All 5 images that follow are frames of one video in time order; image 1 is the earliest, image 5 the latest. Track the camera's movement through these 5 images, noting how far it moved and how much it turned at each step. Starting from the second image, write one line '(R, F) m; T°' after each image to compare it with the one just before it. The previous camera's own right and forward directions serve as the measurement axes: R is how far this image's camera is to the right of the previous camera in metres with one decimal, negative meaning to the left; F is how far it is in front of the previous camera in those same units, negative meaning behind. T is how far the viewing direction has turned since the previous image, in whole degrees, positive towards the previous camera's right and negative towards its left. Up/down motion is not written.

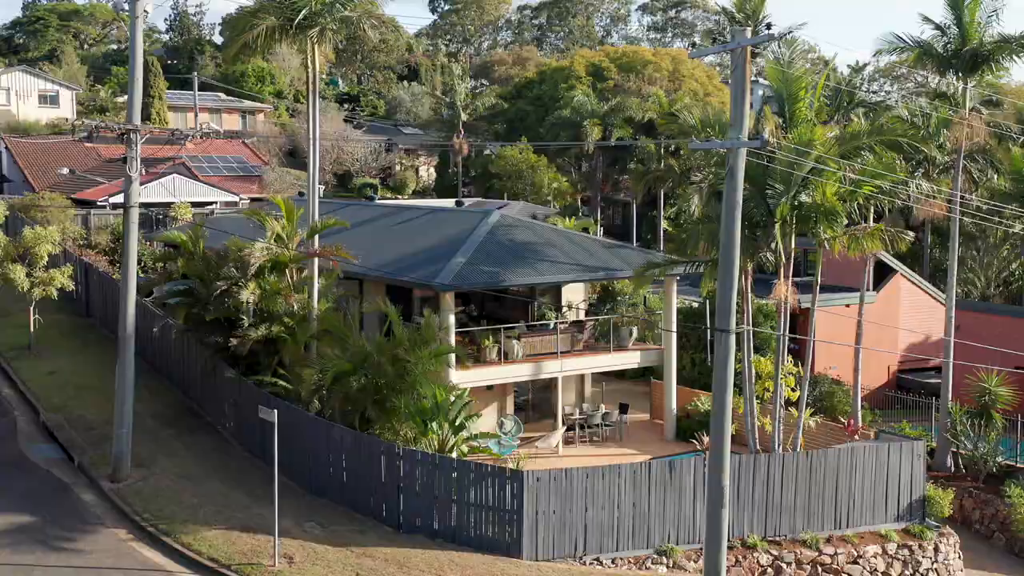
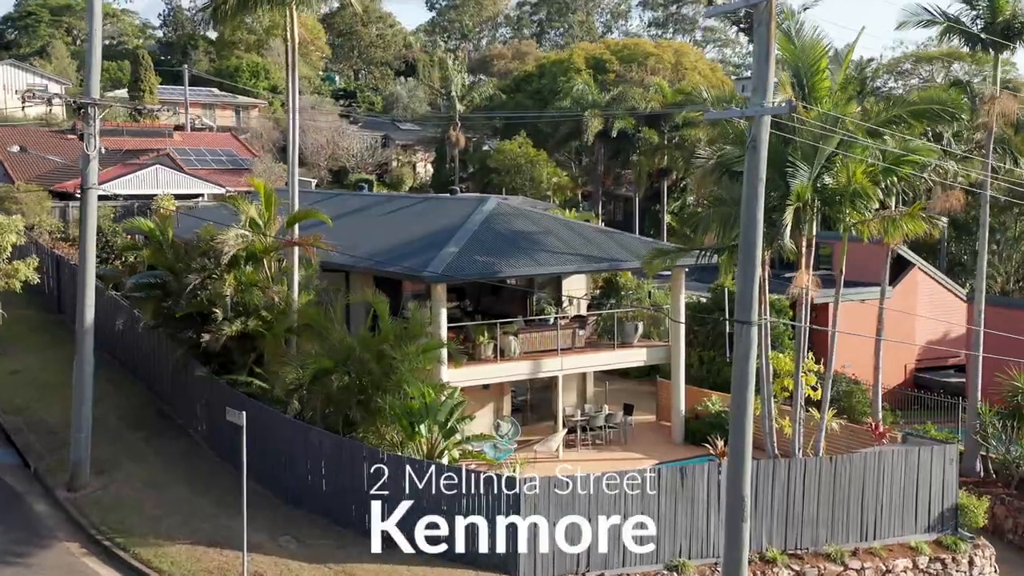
(+0.1, +1.8) m; 0°
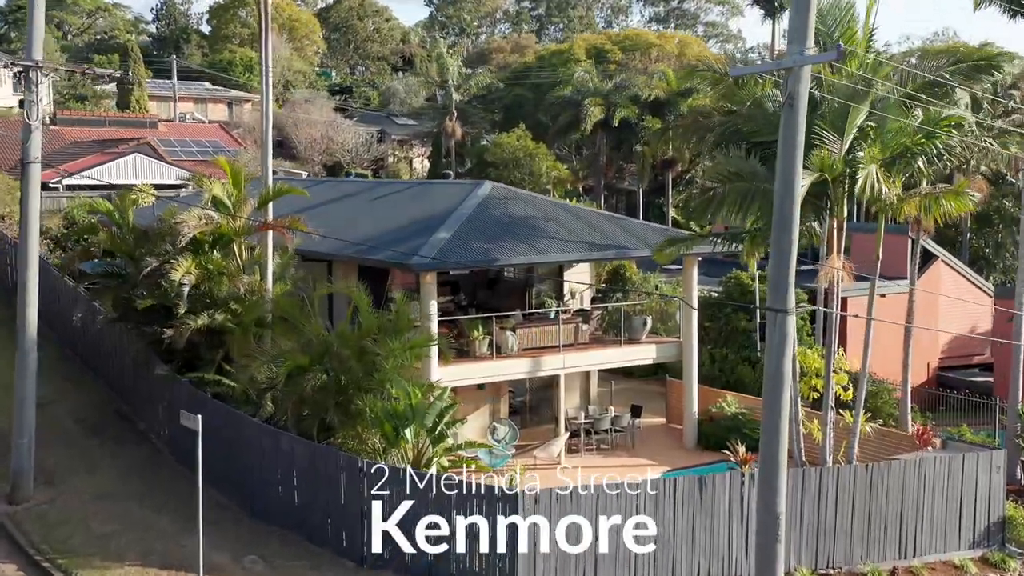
(+0.1, +2.1) m; 0°
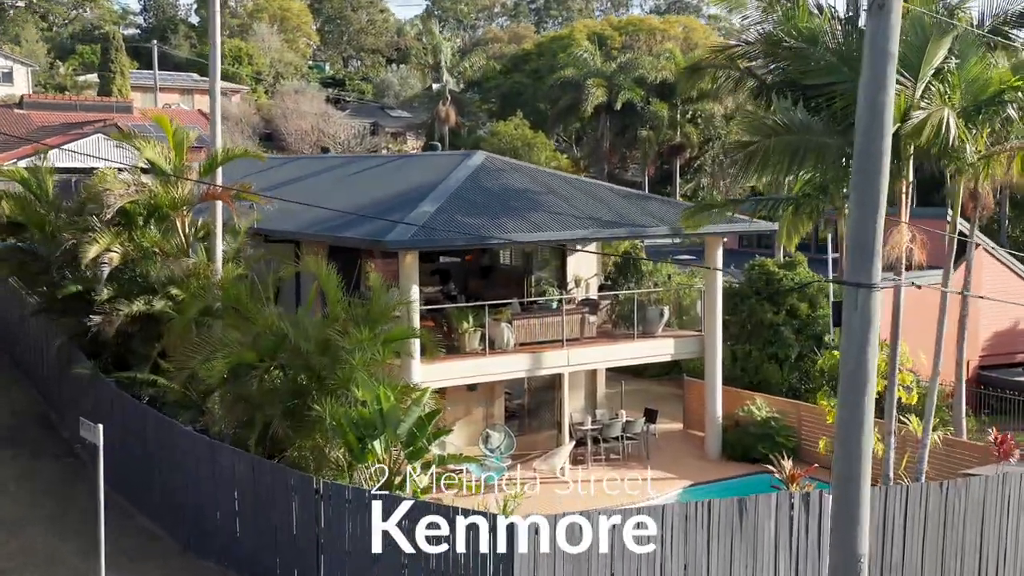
(+0.1, +3.2) m; 0°
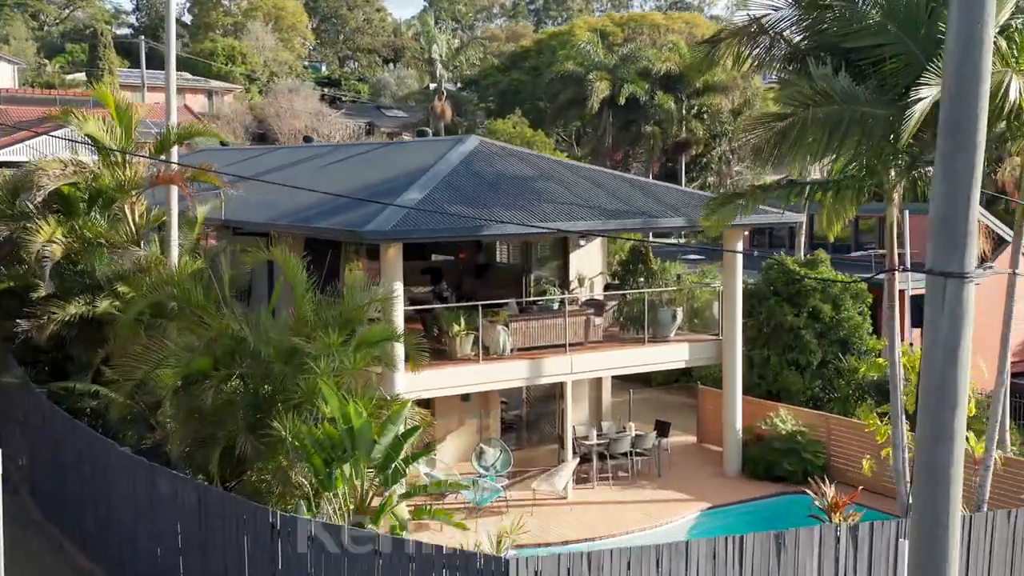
(+0.1, +2.1) m; 0°
